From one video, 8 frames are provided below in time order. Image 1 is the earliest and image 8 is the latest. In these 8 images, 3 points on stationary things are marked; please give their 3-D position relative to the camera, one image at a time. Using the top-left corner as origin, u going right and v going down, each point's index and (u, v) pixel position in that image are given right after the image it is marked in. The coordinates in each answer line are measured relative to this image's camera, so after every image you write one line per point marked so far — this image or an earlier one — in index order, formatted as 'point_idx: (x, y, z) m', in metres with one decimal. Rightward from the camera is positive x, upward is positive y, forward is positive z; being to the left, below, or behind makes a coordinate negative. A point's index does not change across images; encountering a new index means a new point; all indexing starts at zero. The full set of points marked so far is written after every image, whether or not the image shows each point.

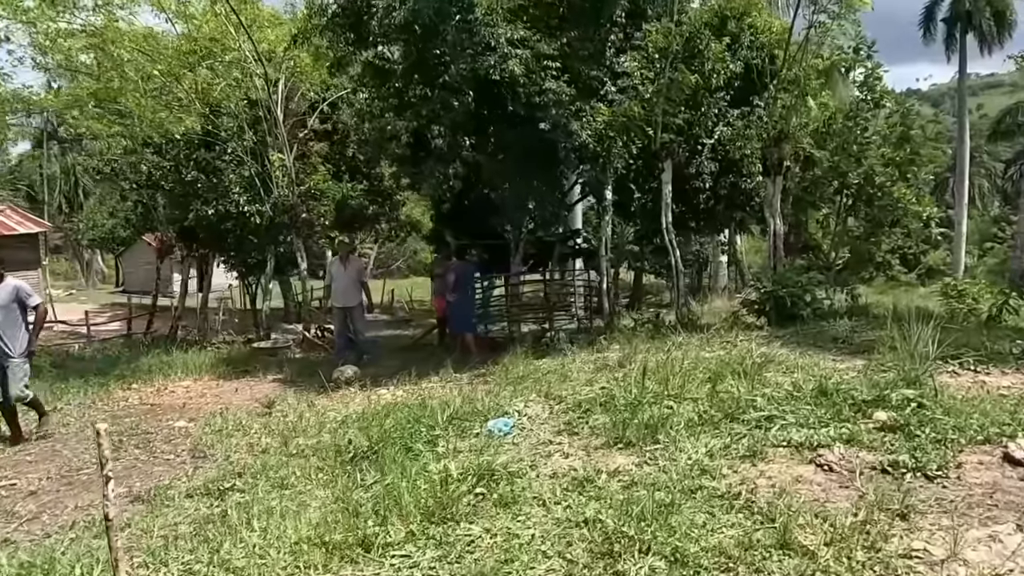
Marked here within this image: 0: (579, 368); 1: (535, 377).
0: (+0.9, -1.1, +8.8) m
1: (+0.3, -1.2, +8.7) m
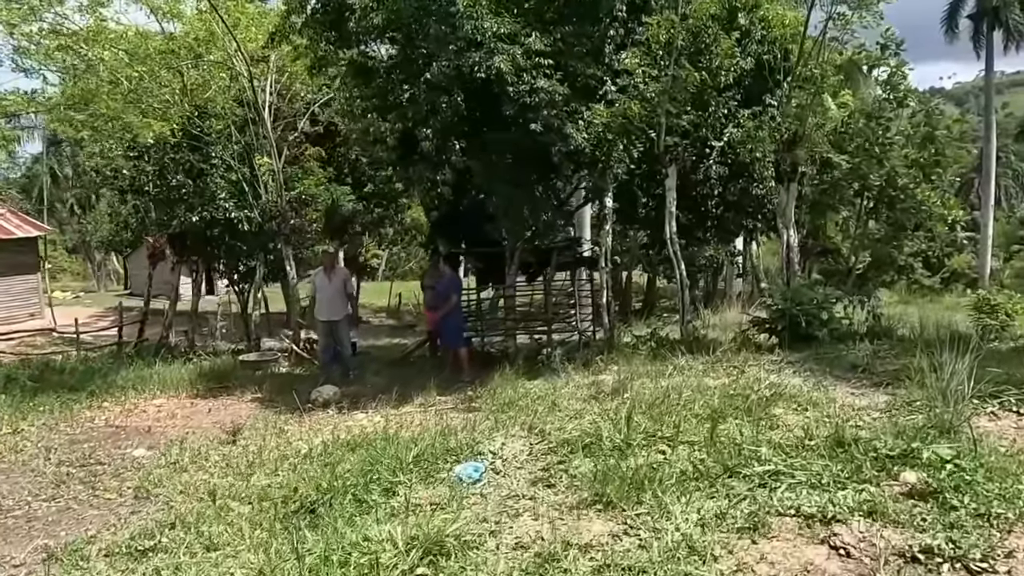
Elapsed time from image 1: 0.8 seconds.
0: (+0.7, -1.3, +8.0) m
1: (+0.1, -1.4, +7.9) m
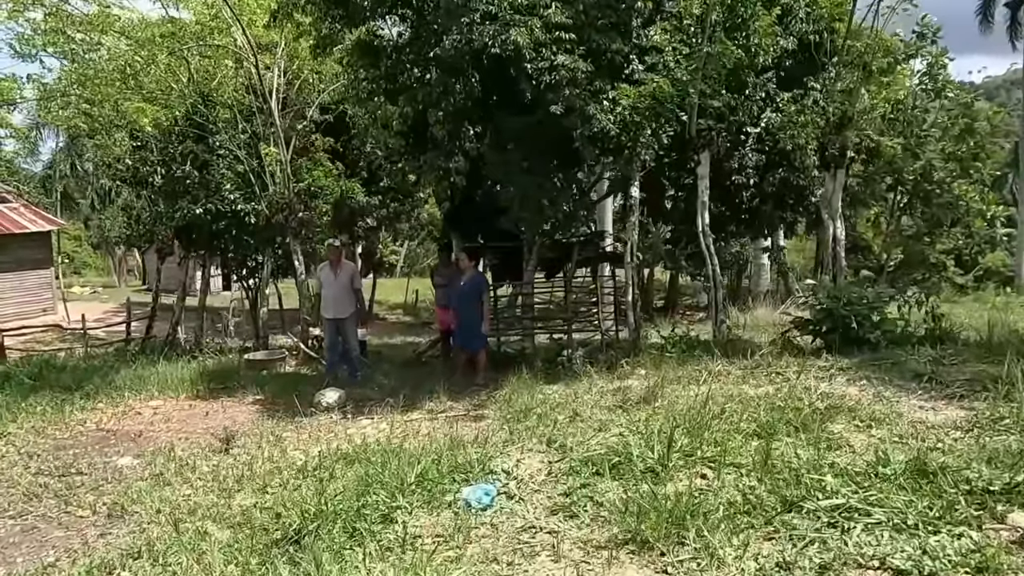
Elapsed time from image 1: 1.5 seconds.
0: (+0.9, -1.3, +7.3) m
1: (+0.3, -1.4, +7.2) m
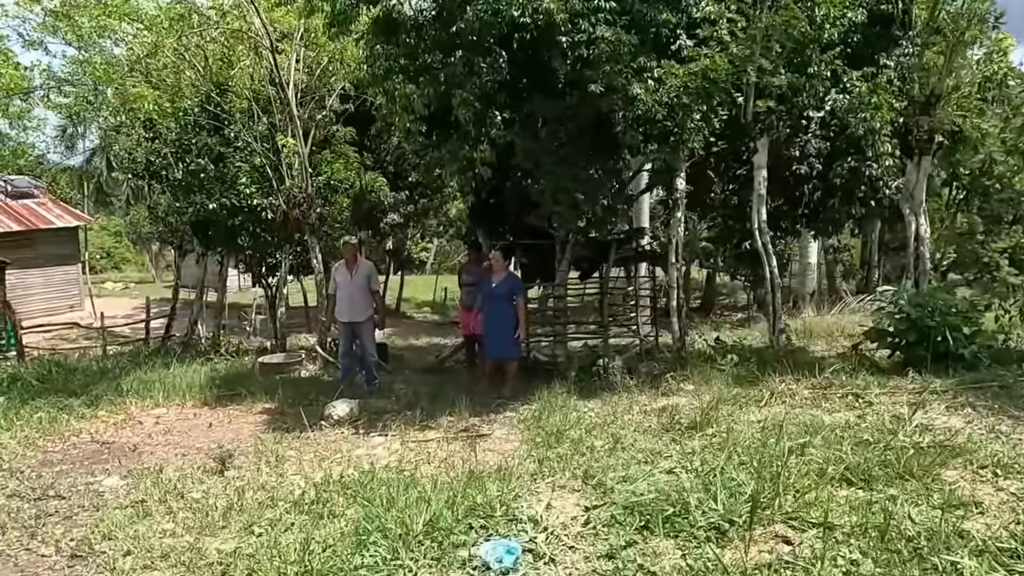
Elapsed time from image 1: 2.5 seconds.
0: (+1.2, -1.3, +6.3) m
1: (+0.6, -1.4, +6.2) m
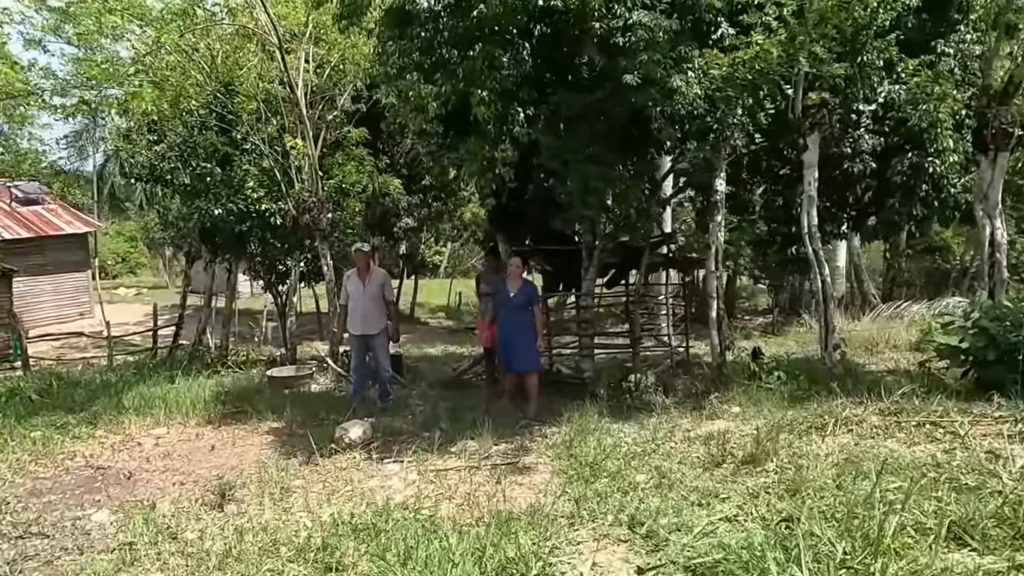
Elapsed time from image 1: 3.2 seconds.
0: (+1.4, -1.5, +5.6) m
1: (+0.8, -1.5, +5.5) m
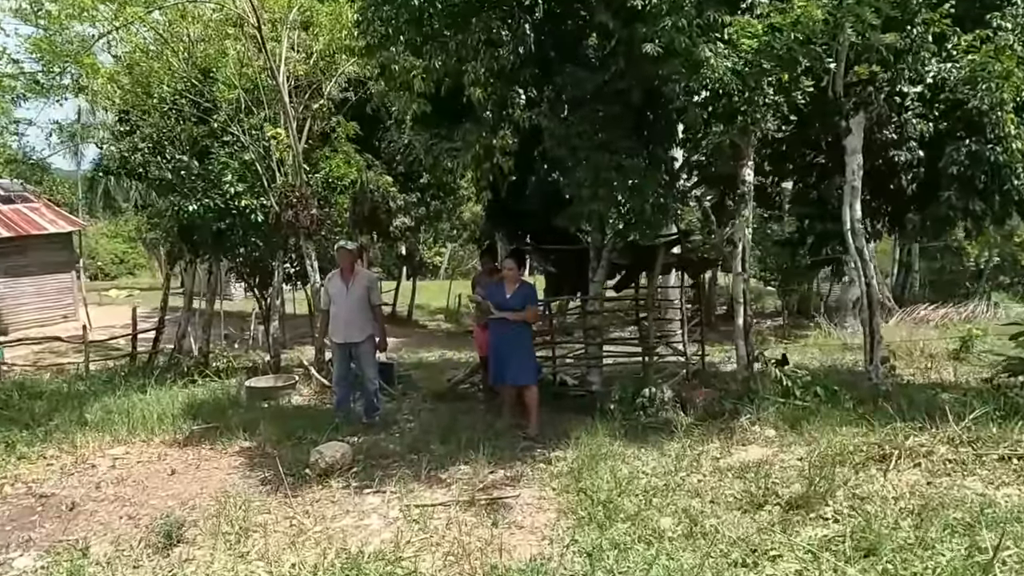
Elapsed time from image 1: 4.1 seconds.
0: (+1.4, -1.5, +4.6) m
1: (+0.8, -1.6, +4.6) m
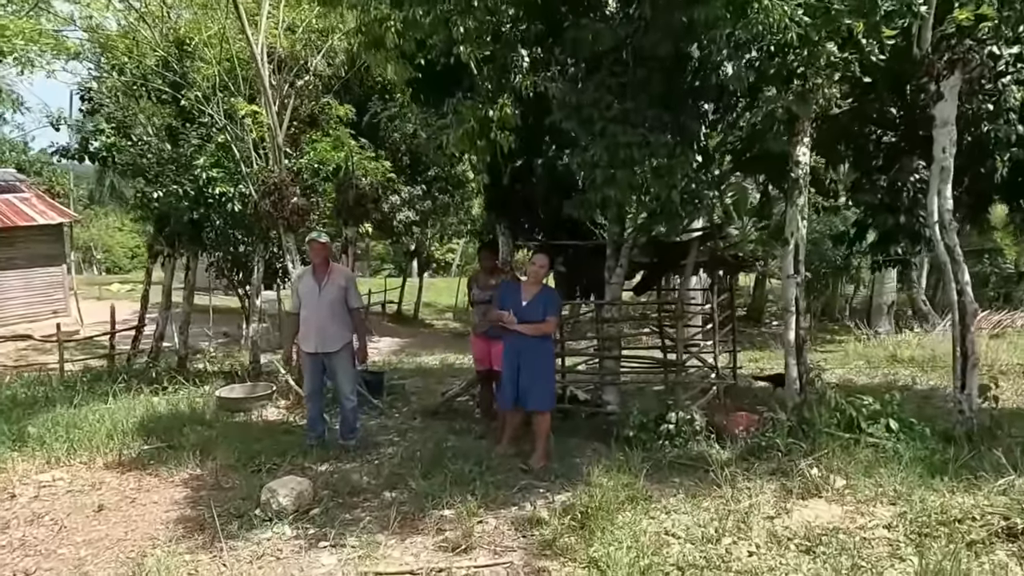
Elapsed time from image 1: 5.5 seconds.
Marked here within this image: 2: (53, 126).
0: (+1.3, -1.5, +3.3) m
1: (+0.7, -1.6, +3.3) m
2: (-7.2, +2.5, +10.4) m
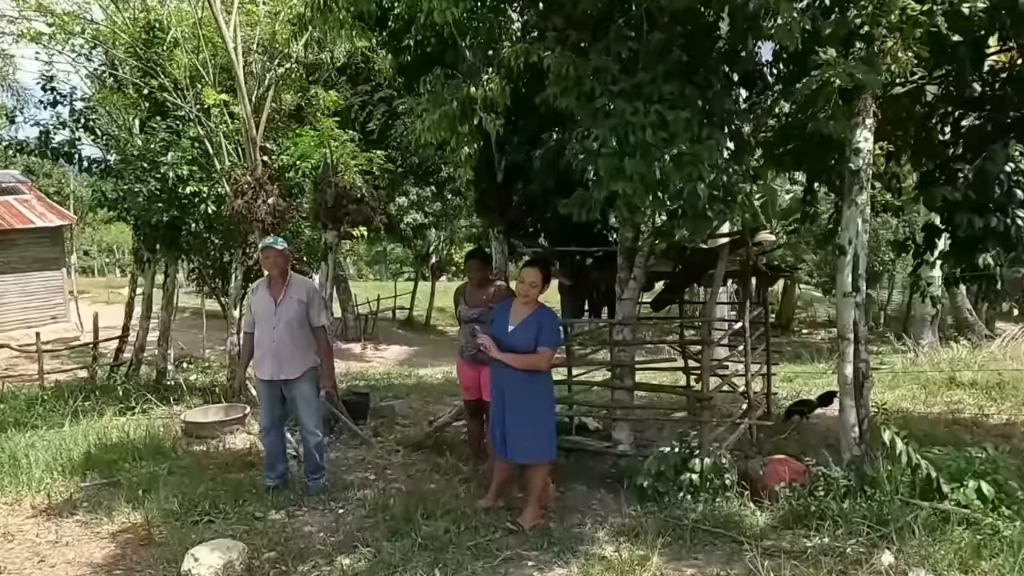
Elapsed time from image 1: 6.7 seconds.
0: (+1.1, -1.7, +2.1) m
1: (+0.5, -1.7, +2.1) m
2: (-7.1, +2.4, +9.5) m
